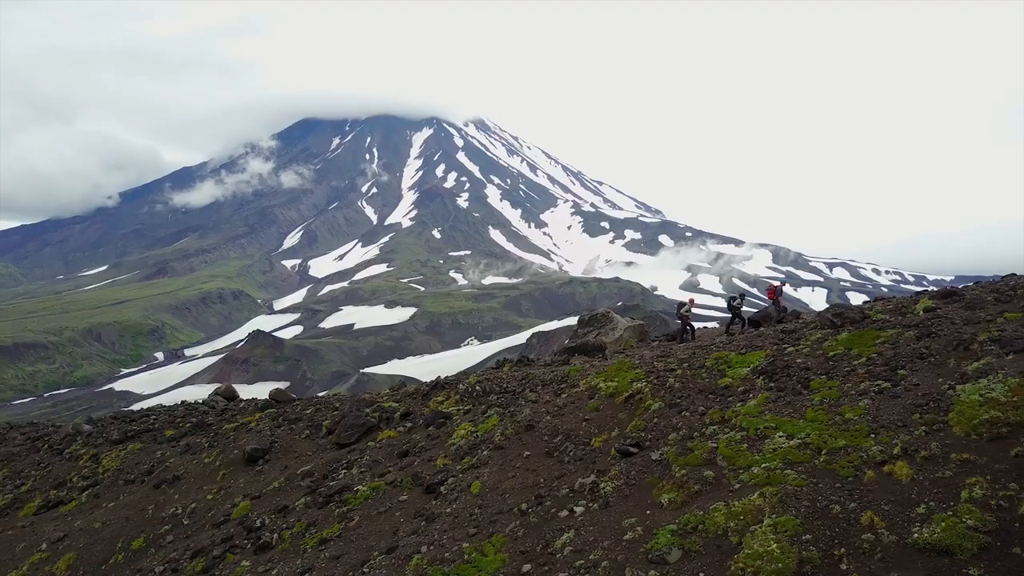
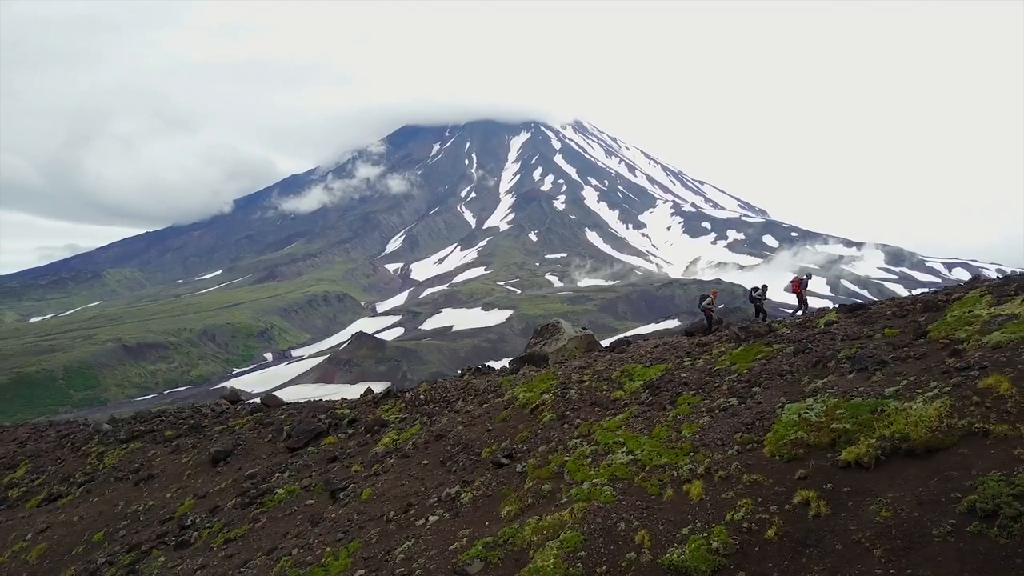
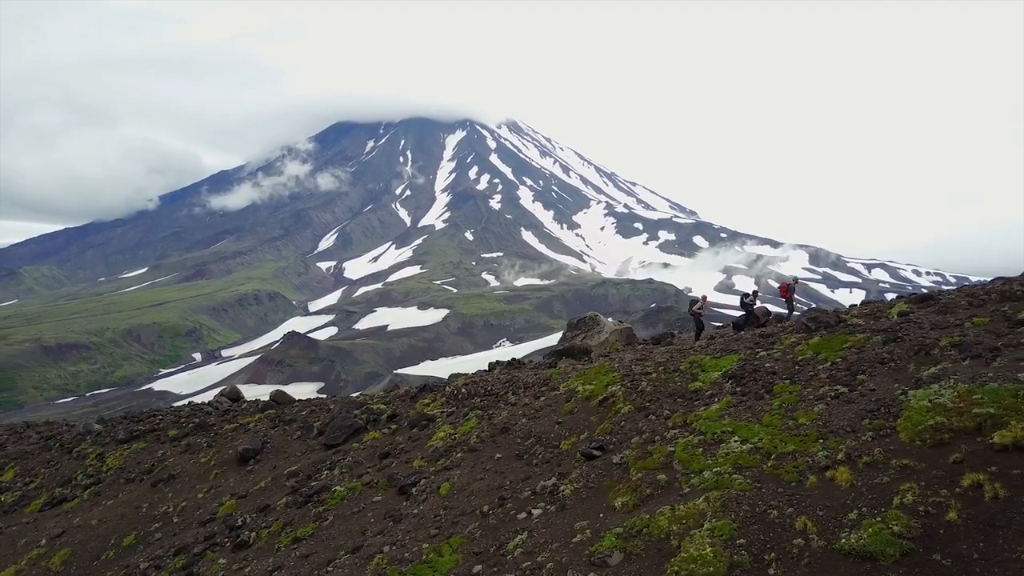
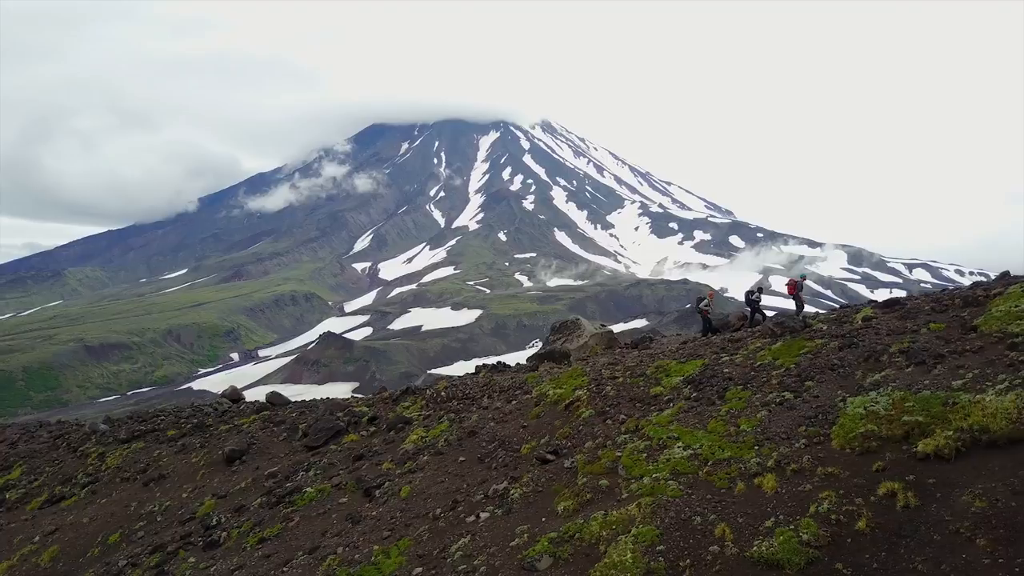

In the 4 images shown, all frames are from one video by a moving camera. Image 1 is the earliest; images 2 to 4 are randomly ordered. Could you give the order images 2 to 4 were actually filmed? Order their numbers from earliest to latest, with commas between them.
3, 4, 2
